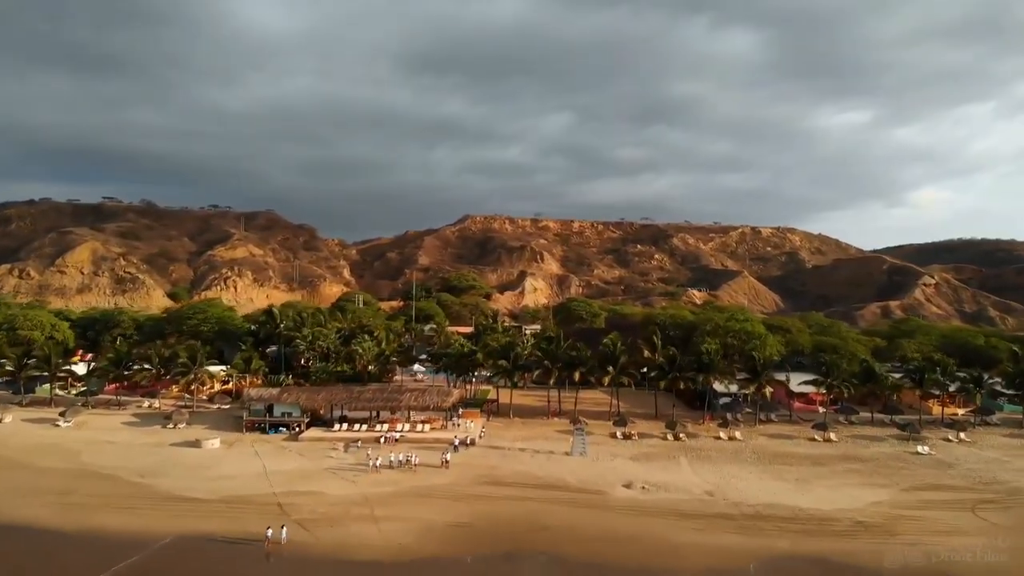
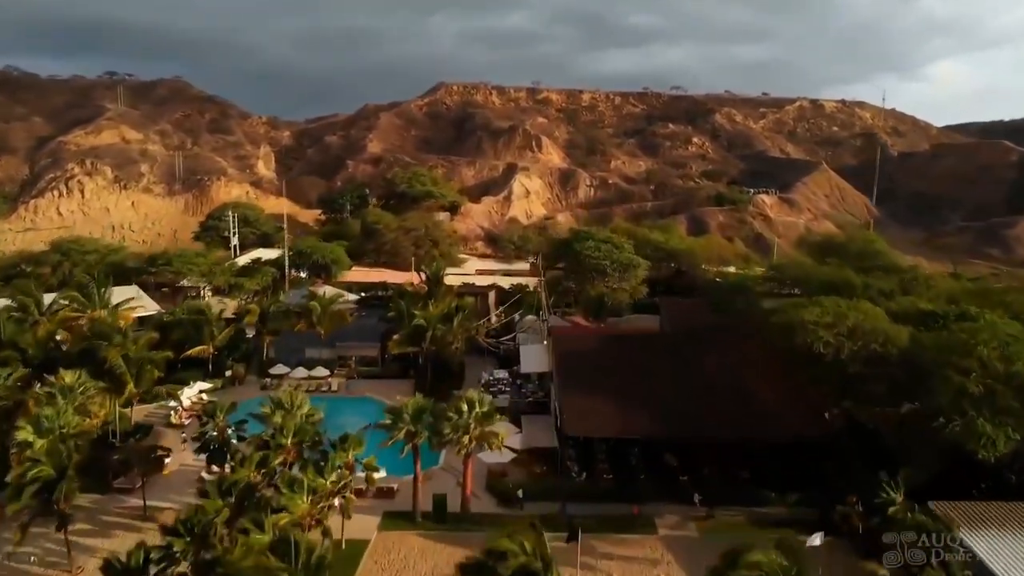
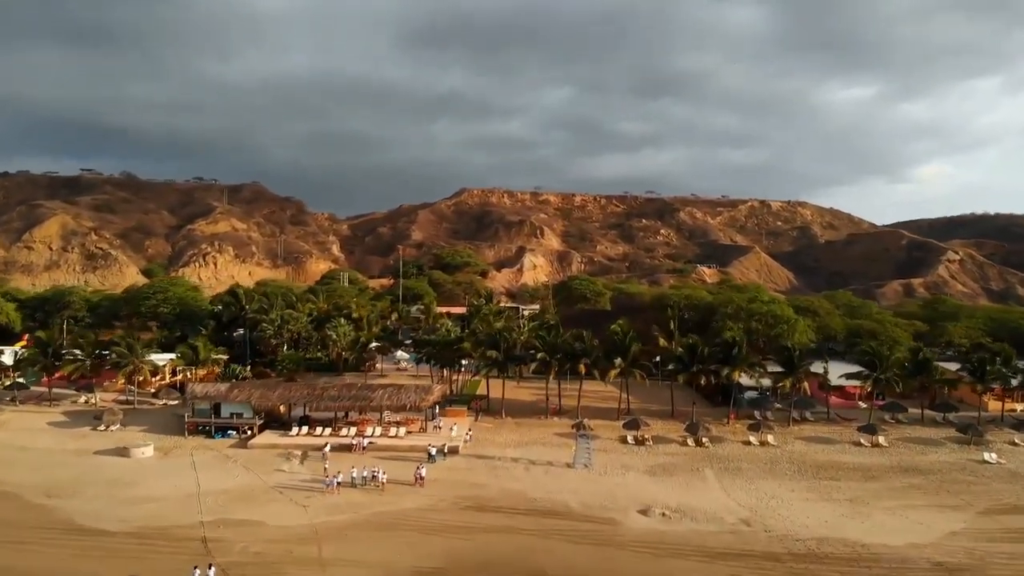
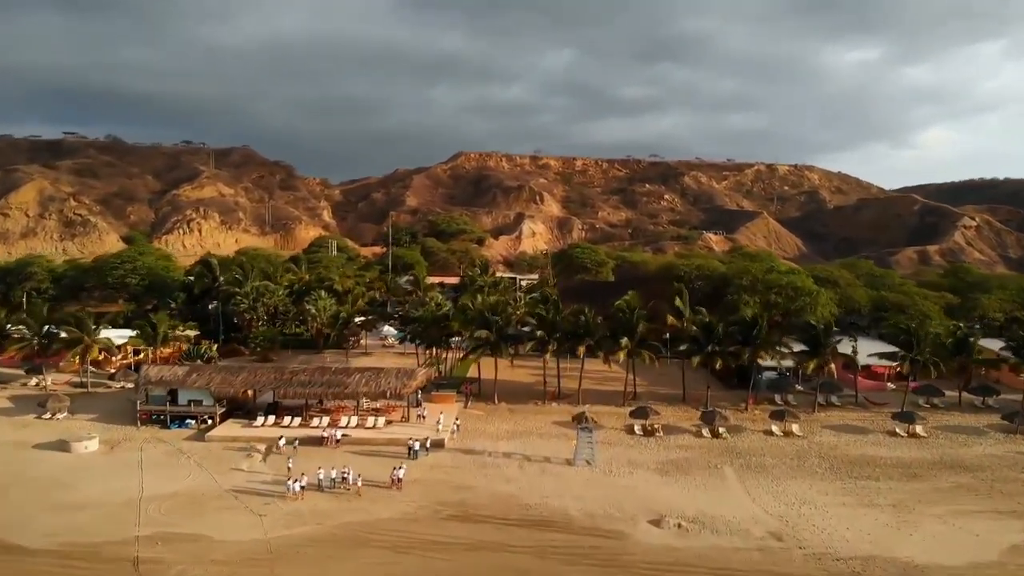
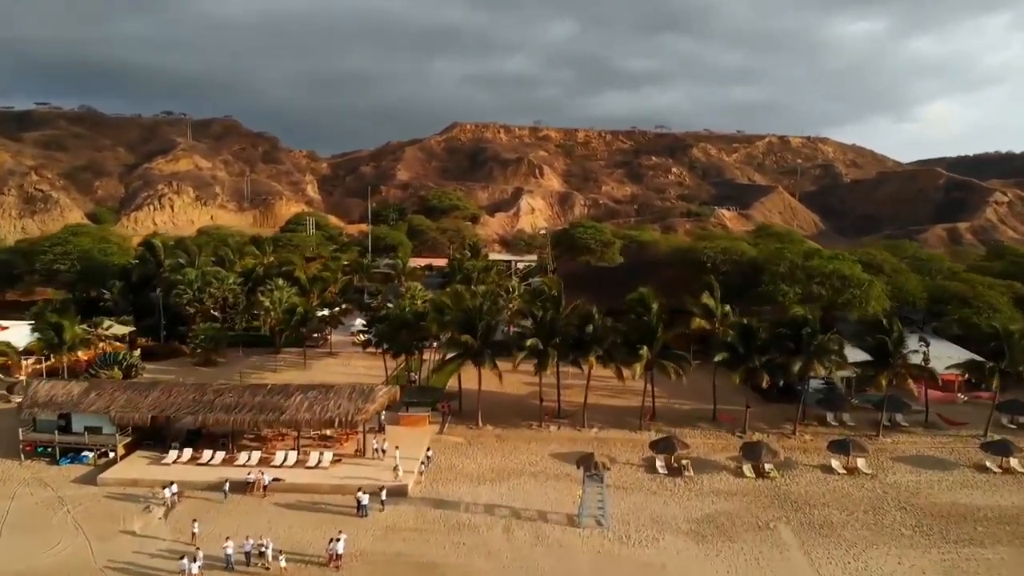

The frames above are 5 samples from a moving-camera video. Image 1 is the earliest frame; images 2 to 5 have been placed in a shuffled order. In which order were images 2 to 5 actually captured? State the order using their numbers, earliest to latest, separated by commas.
3, 4, 5, 2
